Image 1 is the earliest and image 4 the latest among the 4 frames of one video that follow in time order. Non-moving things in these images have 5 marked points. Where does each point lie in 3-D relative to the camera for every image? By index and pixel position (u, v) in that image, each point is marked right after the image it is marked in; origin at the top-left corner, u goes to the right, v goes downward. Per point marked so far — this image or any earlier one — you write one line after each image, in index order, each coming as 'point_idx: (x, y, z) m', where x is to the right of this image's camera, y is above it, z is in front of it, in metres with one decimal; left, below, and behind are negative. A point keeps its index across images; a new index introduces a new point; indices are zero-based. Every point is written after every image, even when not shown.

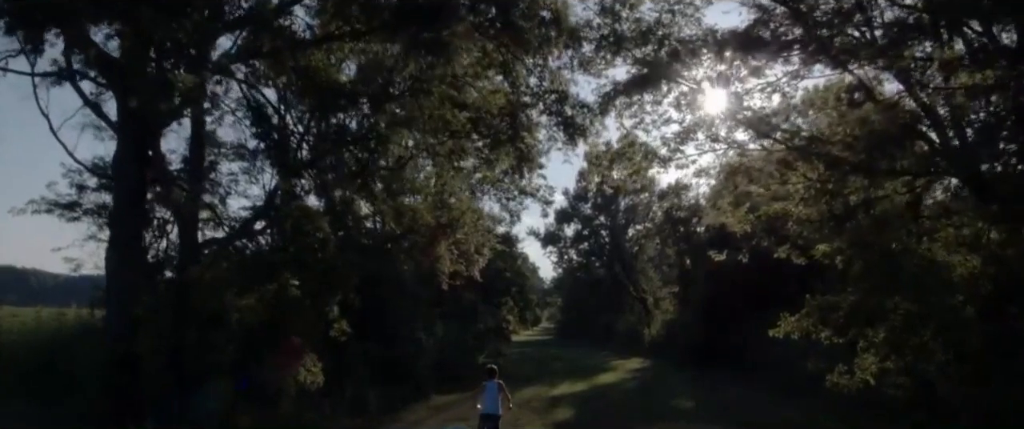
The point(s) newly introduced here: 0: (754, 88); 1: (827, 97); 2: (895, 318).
0: (+4.3, +2.2, +18.7) m
1: (+5.4, +2.0, +18.3) m
2: (+5.9, -1.6, +15.9) m
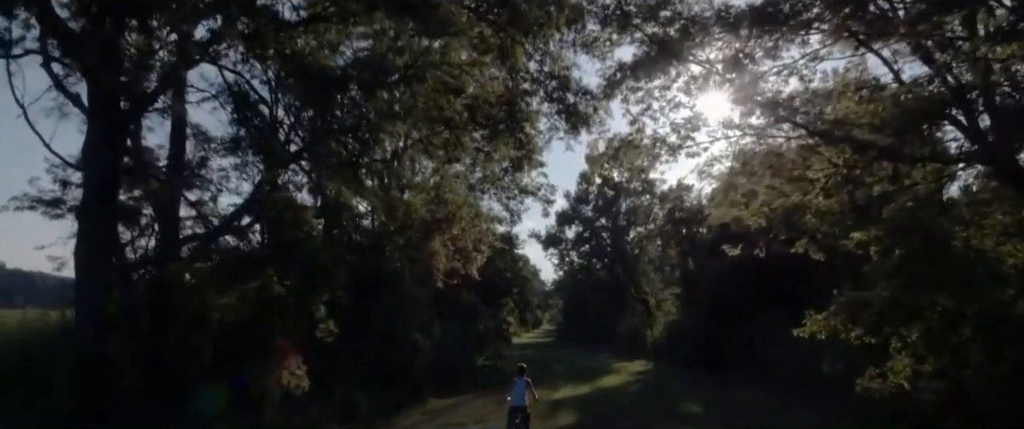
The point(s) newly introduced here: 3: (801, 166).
0: (+4.2, +2.4, +17.4) m
1: (+5.4, +2.1, +17.0) m
2: (+5.9, -1.4, +14.6) m
3: (+4.7, +0.8, +17.3) m
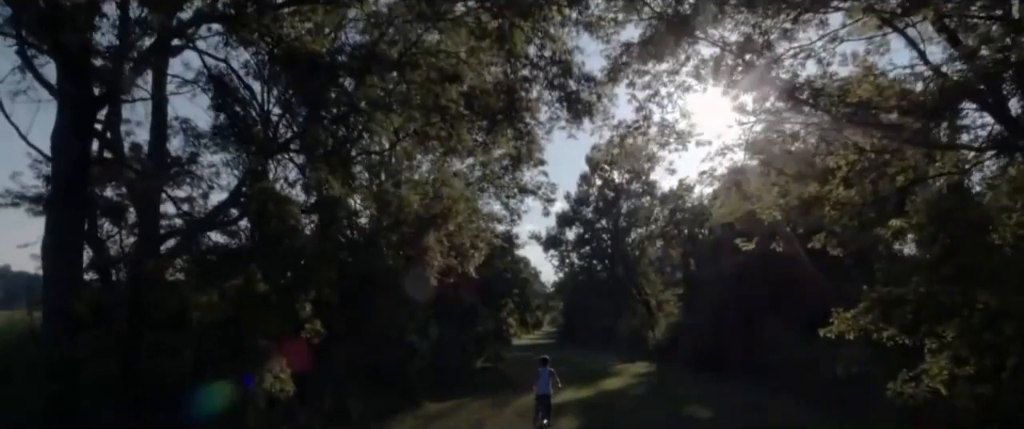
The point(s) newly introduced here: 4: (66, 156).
0: (+4.2, +2.5, +16.3) m
1: (+5.4, +2.2, +15.9) m
2: (+5.9, -1.3, +13.5) m
3: (+4.7, +0.9, +16.1) m
4: (-7.9, +1.0, +18.8) m
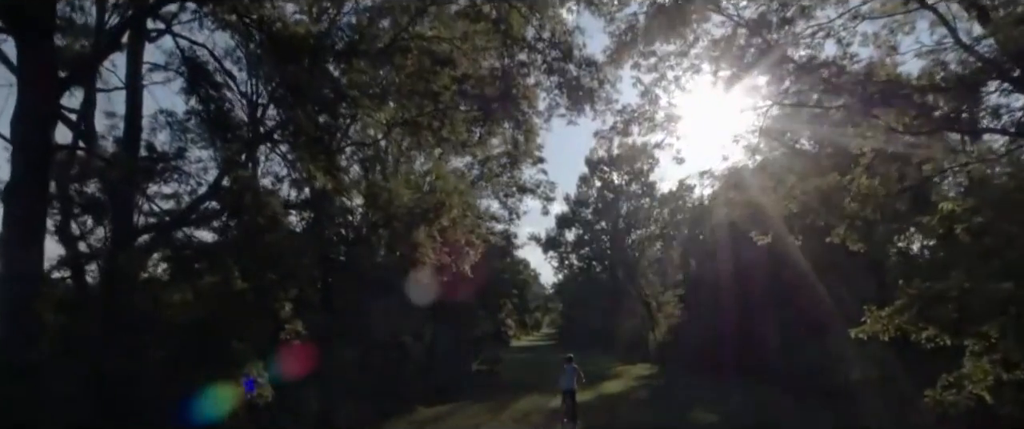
0: (+4.2, +2.6, +15.1) m
1: (+5.3, +2.4, +14.7) m
2: (+5.8, -1.2, +12.3) m
3: (+4.6, +1.0, +14.9) m
4: (-8.0, +1.2, +17.6) m
